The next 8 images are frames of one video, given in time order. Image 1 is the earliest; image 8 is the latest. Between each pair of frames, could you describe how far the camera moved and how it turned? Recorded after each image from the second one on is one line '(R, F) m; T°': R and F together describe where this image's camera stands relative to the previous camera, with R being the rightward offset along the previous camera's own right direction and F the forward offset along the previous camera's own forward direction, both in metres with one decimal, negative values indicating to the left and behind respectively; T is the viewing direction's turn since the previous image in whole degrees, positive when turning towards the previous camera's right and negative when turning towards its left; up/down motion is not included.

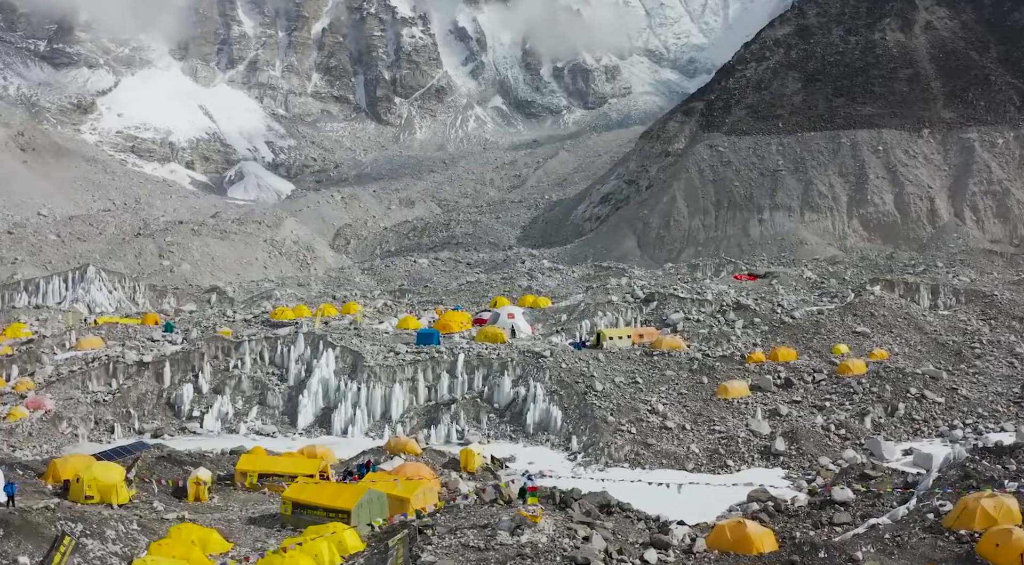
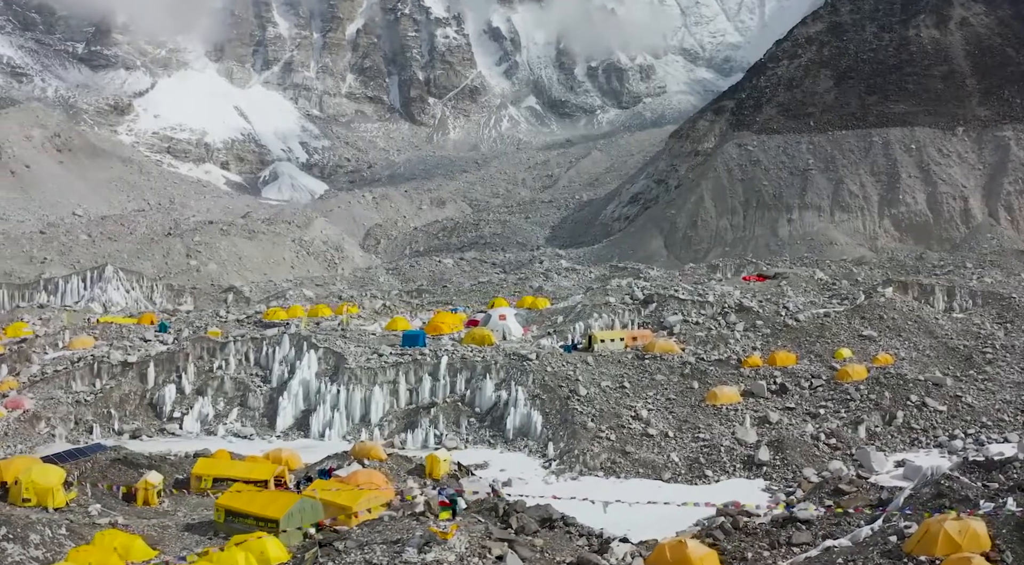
(+1.2, +0.9) m; -2°
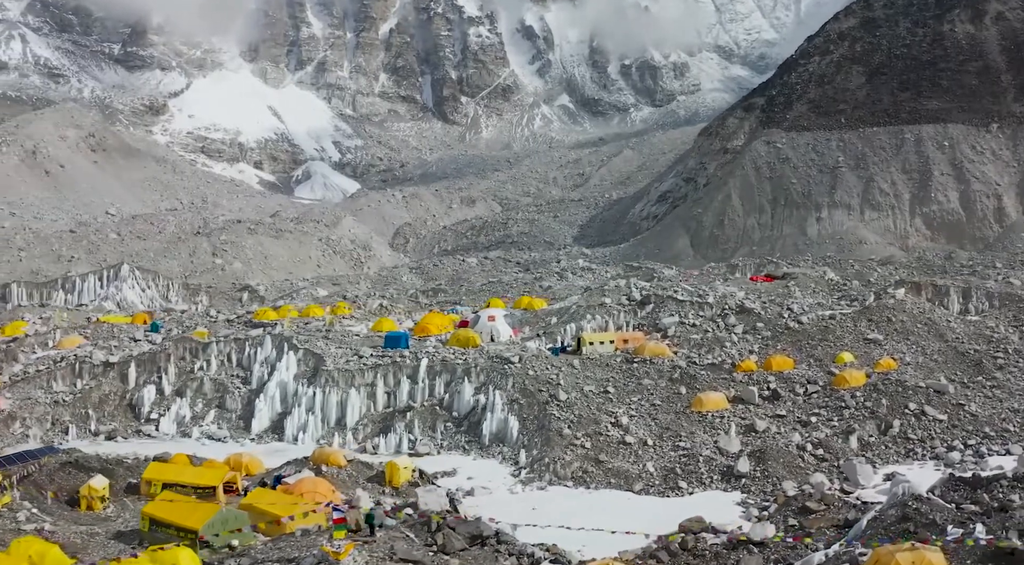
(+1.2, +1.0) m; -2°
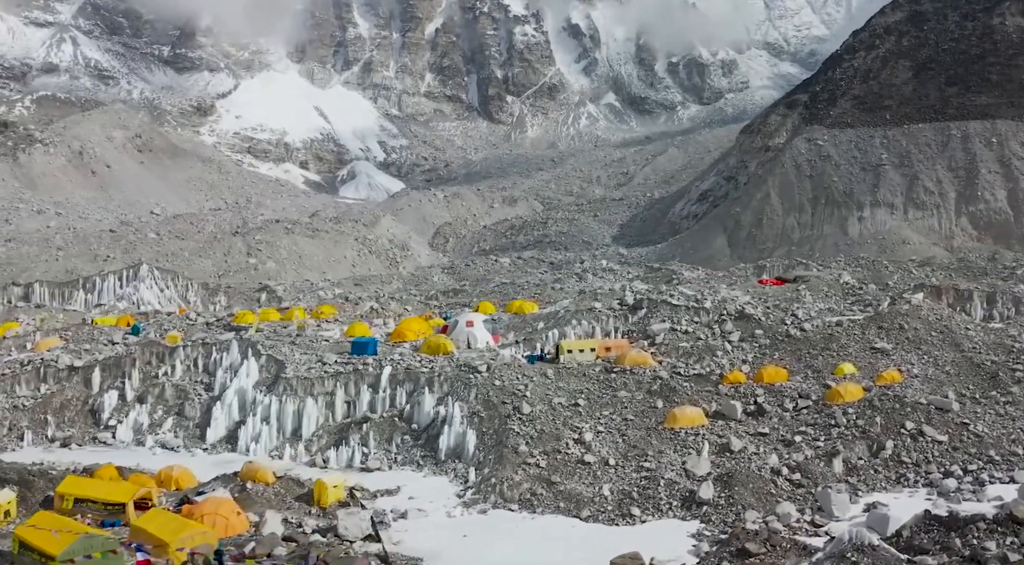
(+1.7, +1.7) m; -3°
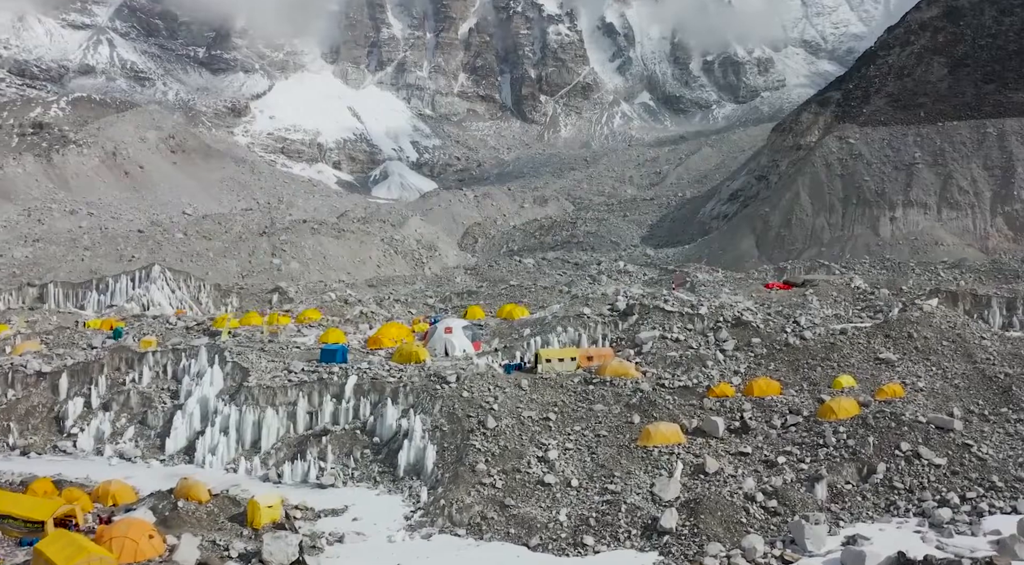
(+1.3, +1.4) m; -2°
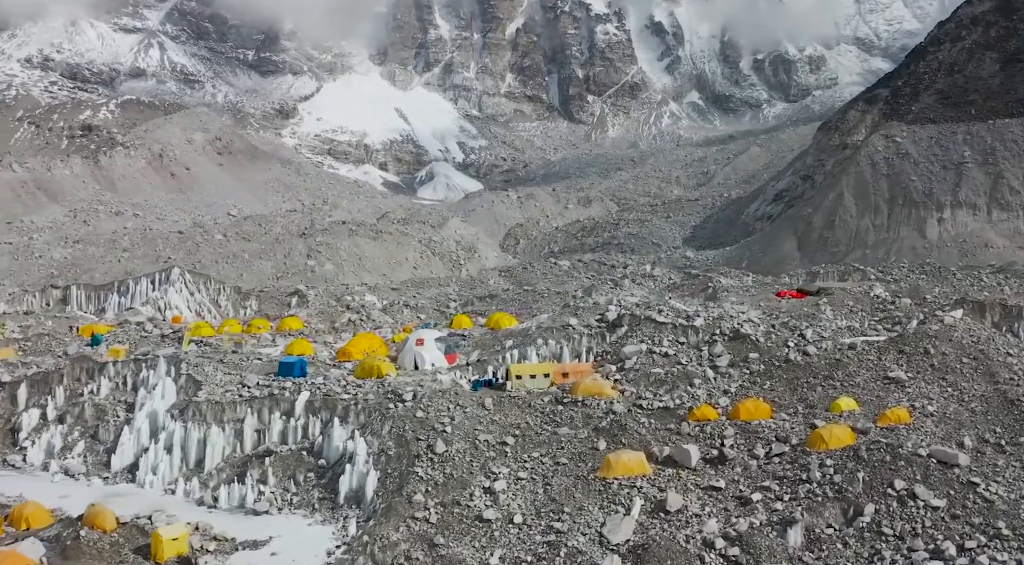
(+1.6, +1.9) m; -3°
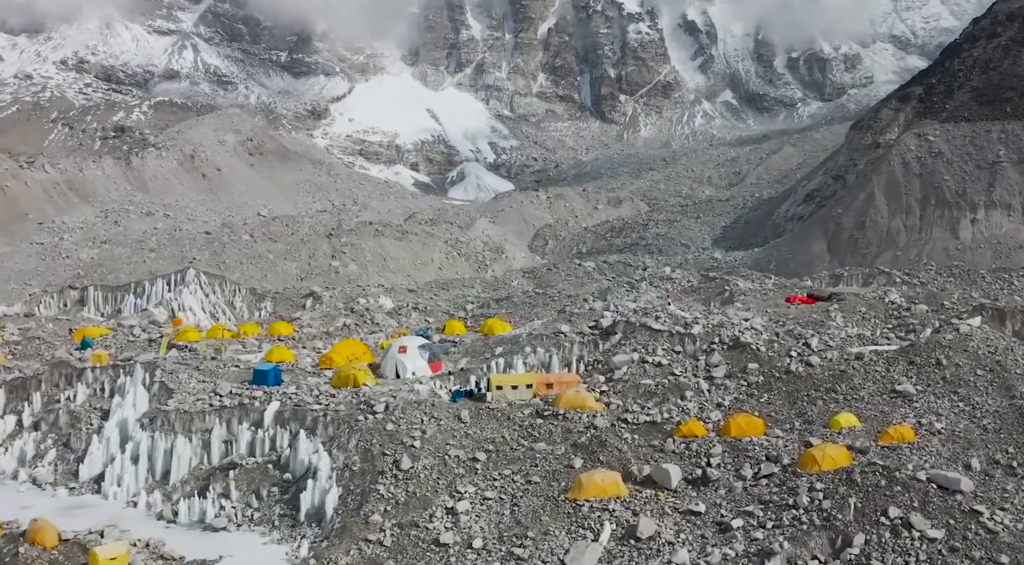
(+1.0, +1.1) m; -2°
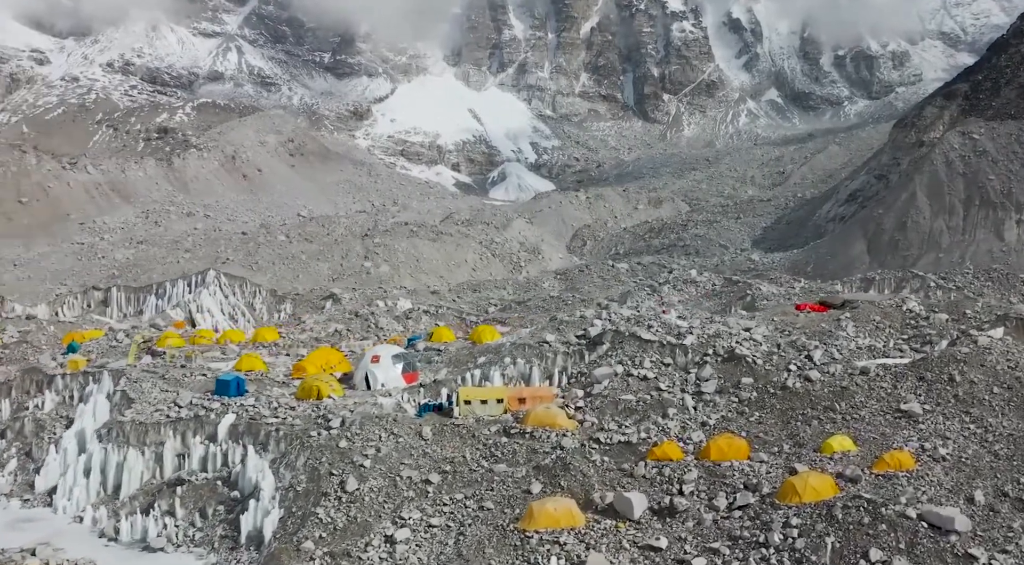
(+1.3, +1.4) m; -2°
